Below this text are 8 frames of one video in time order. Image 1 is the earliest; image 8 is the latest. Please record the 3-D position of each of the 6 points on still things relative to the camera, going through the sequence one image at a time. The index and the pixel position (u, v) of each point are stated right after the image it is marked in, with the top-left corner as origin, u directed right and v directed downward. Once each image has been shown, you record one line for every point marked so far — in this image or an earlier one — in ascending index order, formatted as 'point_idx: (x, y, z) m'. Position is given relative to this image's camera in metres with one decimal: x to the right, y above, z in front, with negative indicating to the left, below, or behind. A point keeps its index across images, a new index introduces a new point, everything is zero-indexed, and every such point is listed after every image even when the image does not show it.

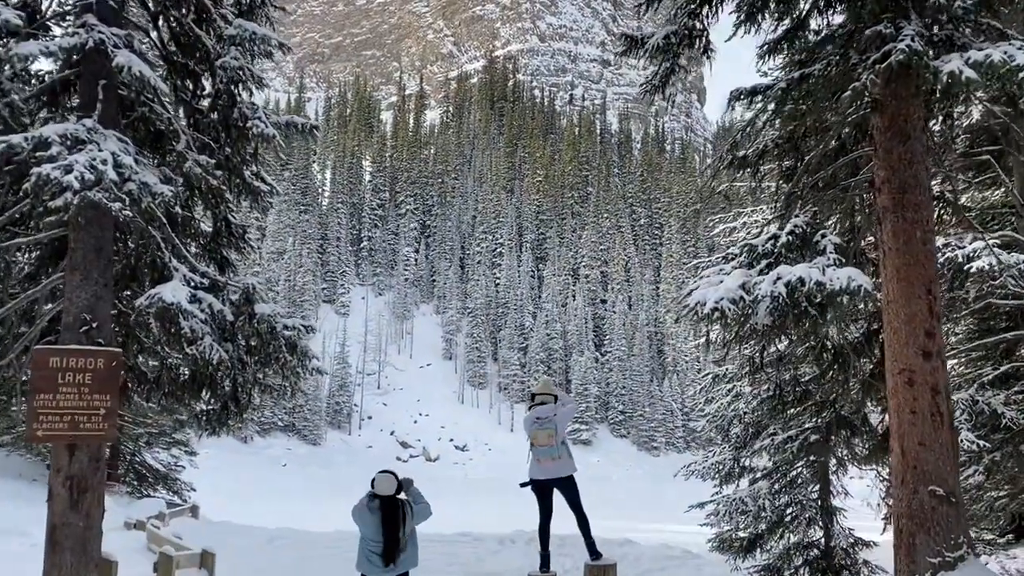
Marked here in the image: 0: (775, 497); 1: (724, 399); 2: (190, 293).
0: (+3.2, -2.5, +10.3) m
1: (+2.7, -1.4, +10.9) m
2: (-2.6, 0.0, +6.8) m
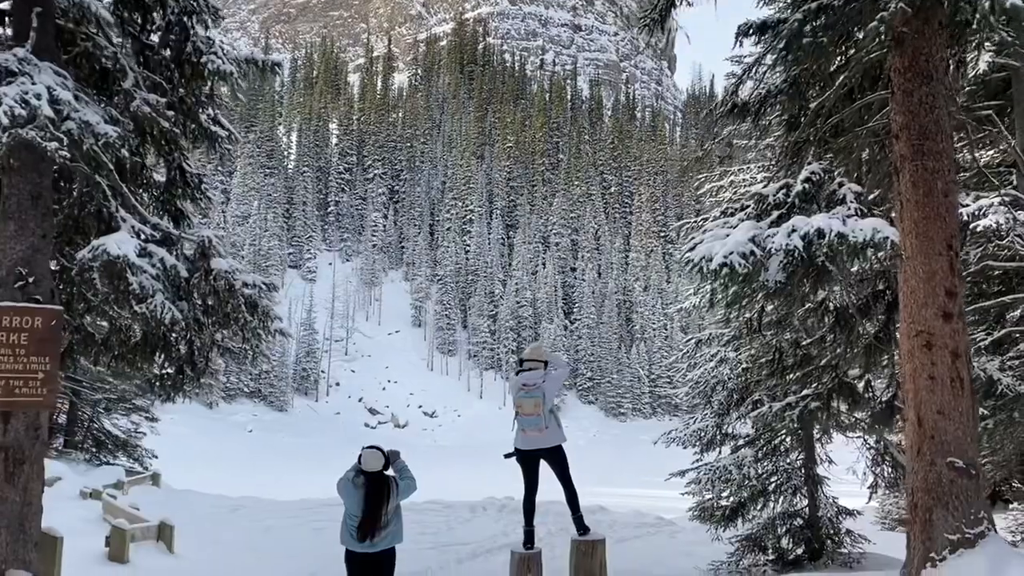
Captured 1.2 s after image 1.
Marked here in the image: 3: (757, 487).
0: (+2.9, -2.1, +10.0) m
1: (+2.4, -0.9, +10.5) m
2: (-2.7, +0.3, +6.2) m
3: (+2.8, -2.2, +9.6) m
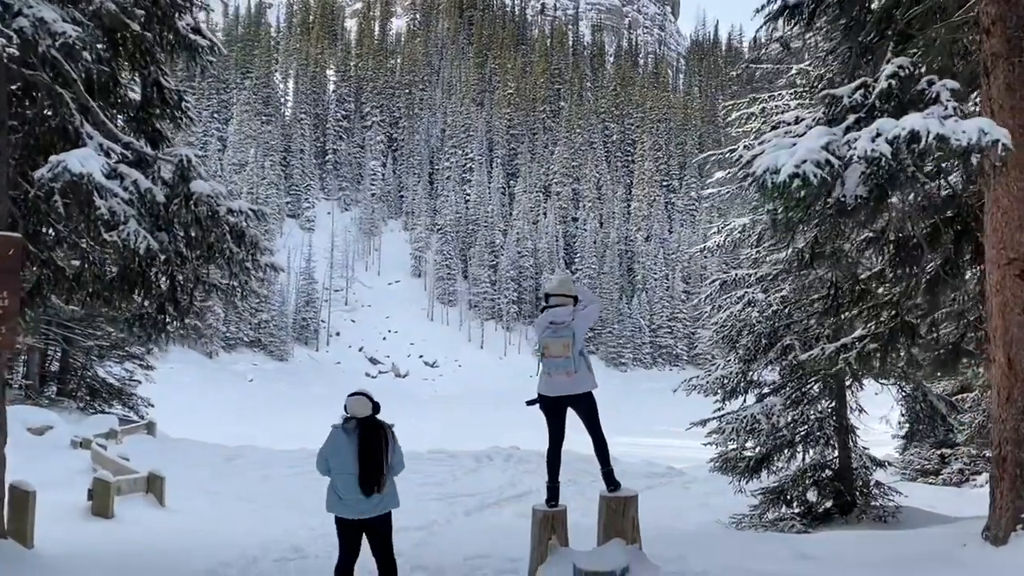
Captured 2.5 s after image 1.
0: (+3.0, -1.4, +9.4) m
1: (+2.6, -0.2, +9.8) m
2: (-2.6, +0.8, +5.4) m
3: (+3.0, -1.6, +9.0) m
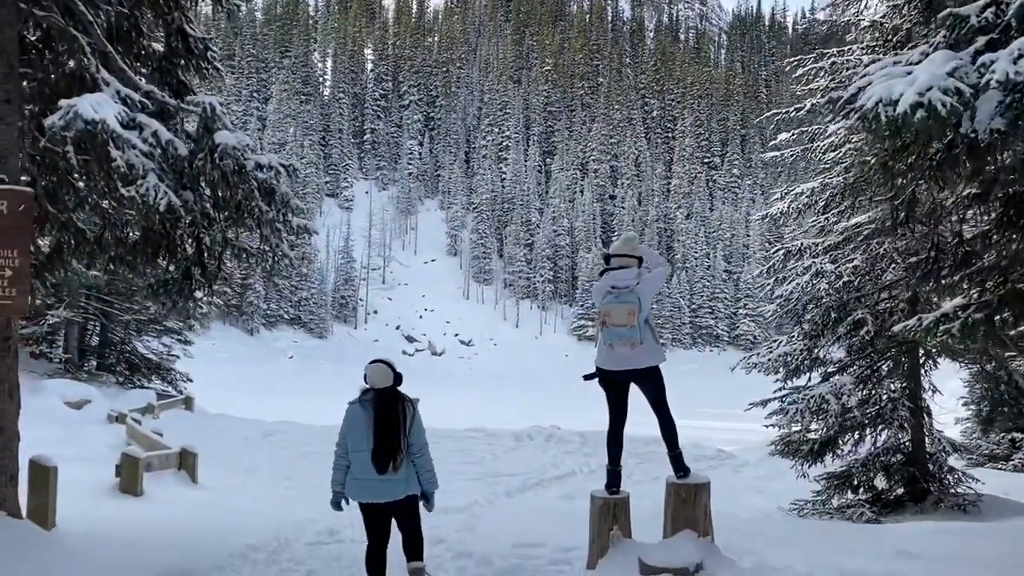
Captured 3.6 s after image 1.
0: (+3.5, -1.1, +8.7) m
1: (+3.1, +0.1, +9.1) m
2: (-2.3, +1.0, +5.0) m
3: (+3.4, -1.3, +8.4) m
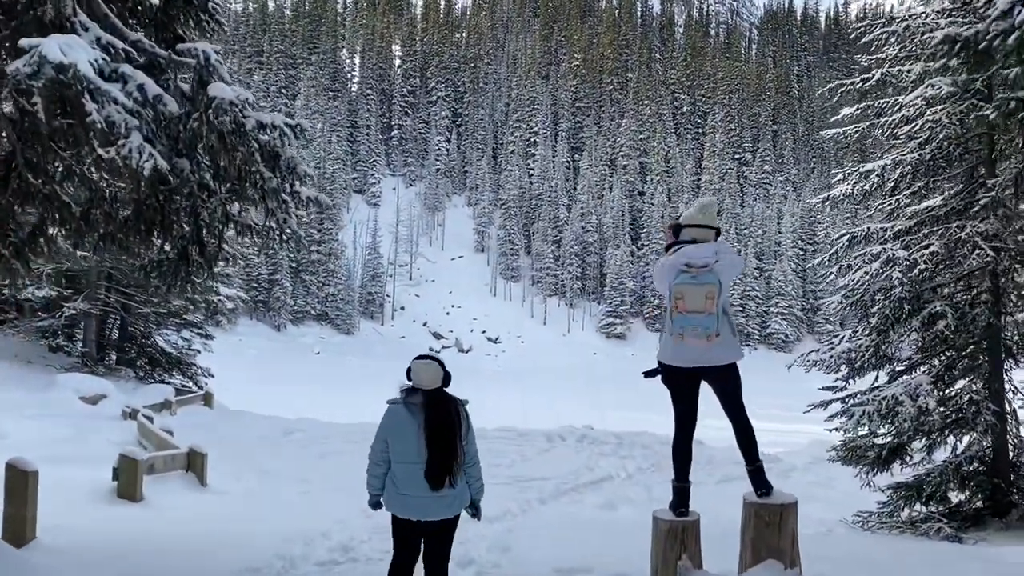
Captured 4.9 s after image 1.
0: (+3.8, -1.0, +7.8) m
1: (+3.4, +0.2, +8.2) m
2: (-2.0, +1.1, +4.2) m
3: (+3.8, -1.2, +7.5) m
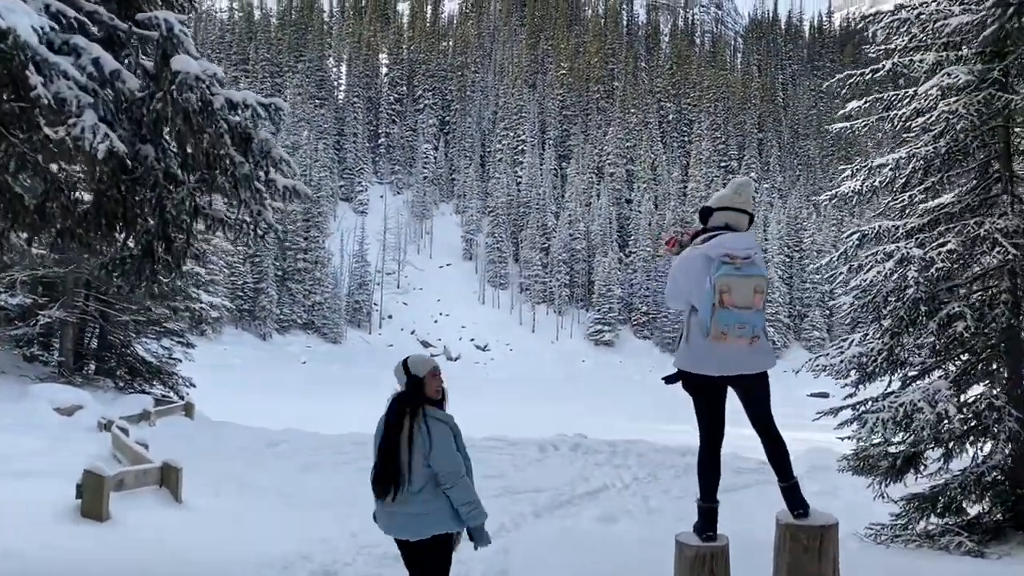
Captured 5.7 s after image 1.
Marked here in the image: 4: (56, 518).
0: (+3.8, -1.0, +7.4) m
1: (+3.4, +0.2, +7.8) m
2: (-2.0, +1.1, +3.8) m
3: (+3.7, -1.2, +7.1) m
4: (-3.5, -1.8, +6.6) m
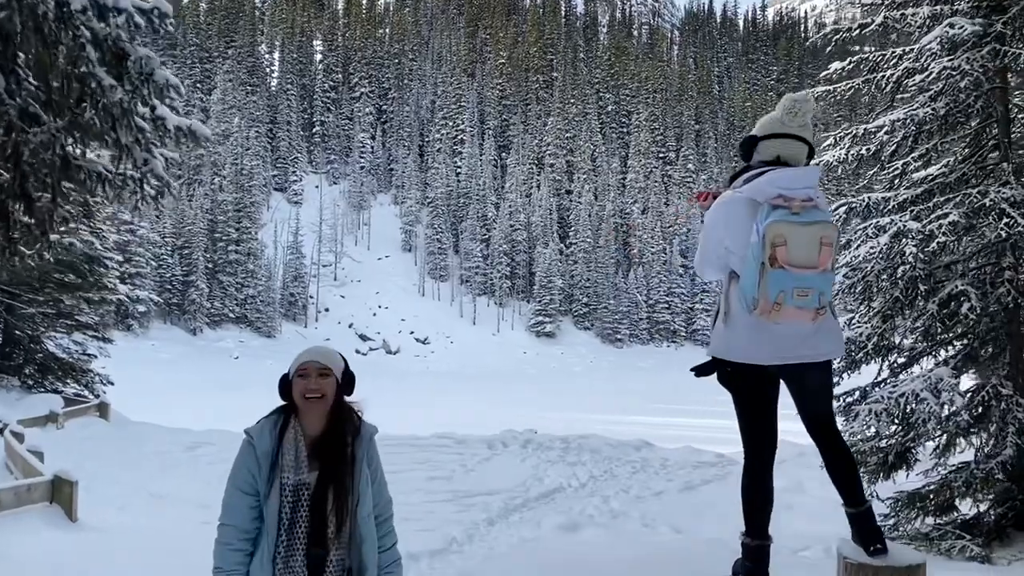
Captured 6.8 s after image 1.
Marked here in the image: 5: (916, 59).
0: (+3.4, -0.8, +6.7) m
1: (+3.0, +0.4, +7.1) m
2: (-2.1, +1.2, +2.7) m
3: (+3.4, -1.0, +6.4) m
4: (-3.8, -1.6, +5.4) m
5: (+3.2, +1.8, +6.9) m
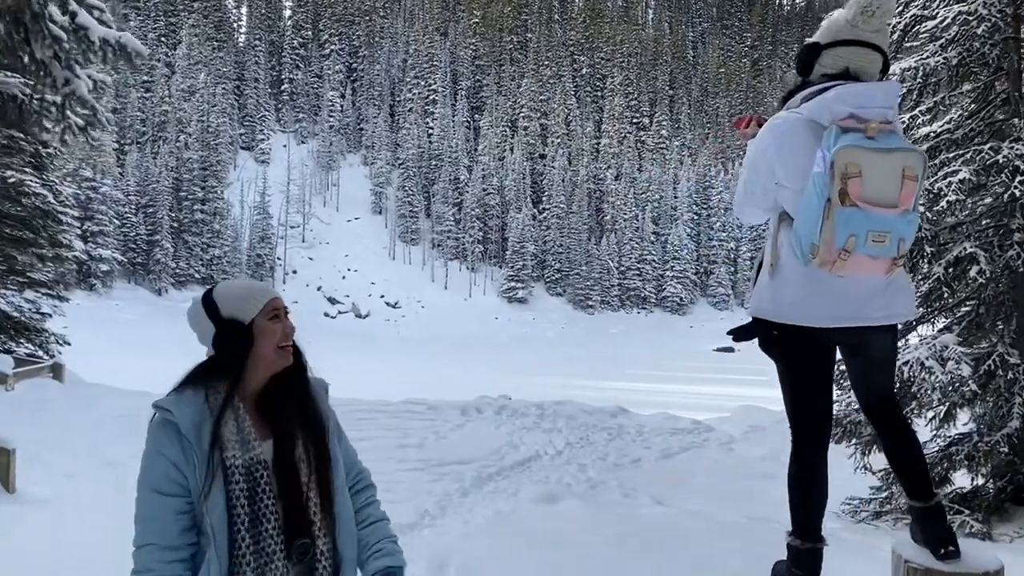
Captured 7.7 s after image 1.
0: (+3.3, -0.5, +6.4) m
1: (+2.8, +0.7, +6.7) m
2: (-2.1, +1.4, +2.1) m
3: (+3.2, -0.8, +6.1) m
4: (-3.9, -1.3, +4.9) m
5: (+3.1, +2.1, +6.4) m
